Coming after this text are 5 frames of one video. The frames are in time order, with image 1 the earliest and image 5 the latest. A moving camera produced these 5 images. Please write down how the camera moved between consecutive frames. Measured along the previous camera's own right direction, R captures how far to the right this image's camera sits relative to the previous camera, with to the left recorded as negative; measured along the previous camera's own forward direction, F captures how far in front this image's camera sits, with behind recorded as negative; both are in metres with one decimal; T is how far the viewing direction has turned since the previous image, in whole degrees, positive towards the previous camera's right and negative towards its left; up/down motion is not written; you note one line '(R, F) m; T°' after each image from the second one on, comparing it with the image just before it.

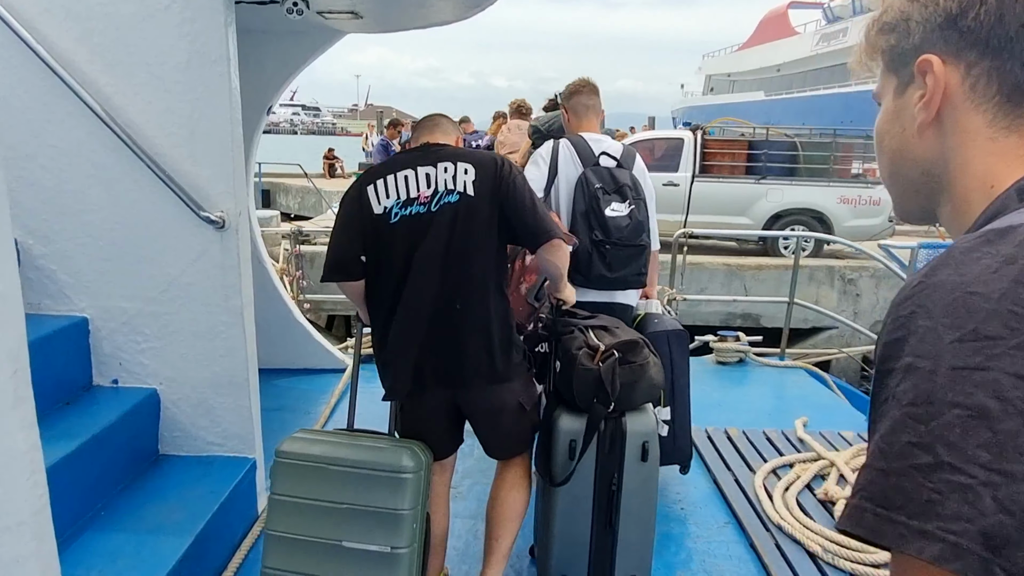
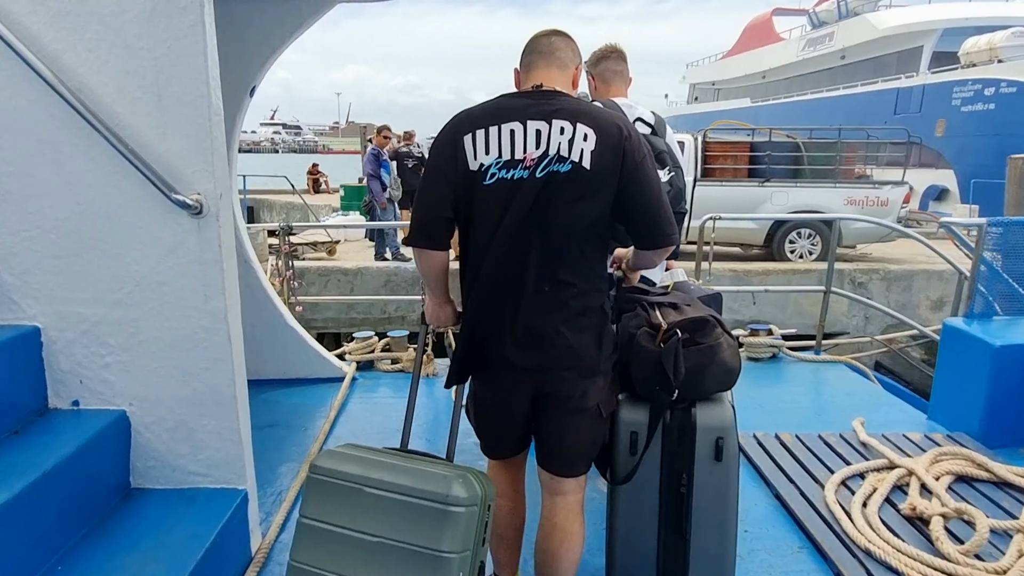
(-0.1, +0.4) m; +1°
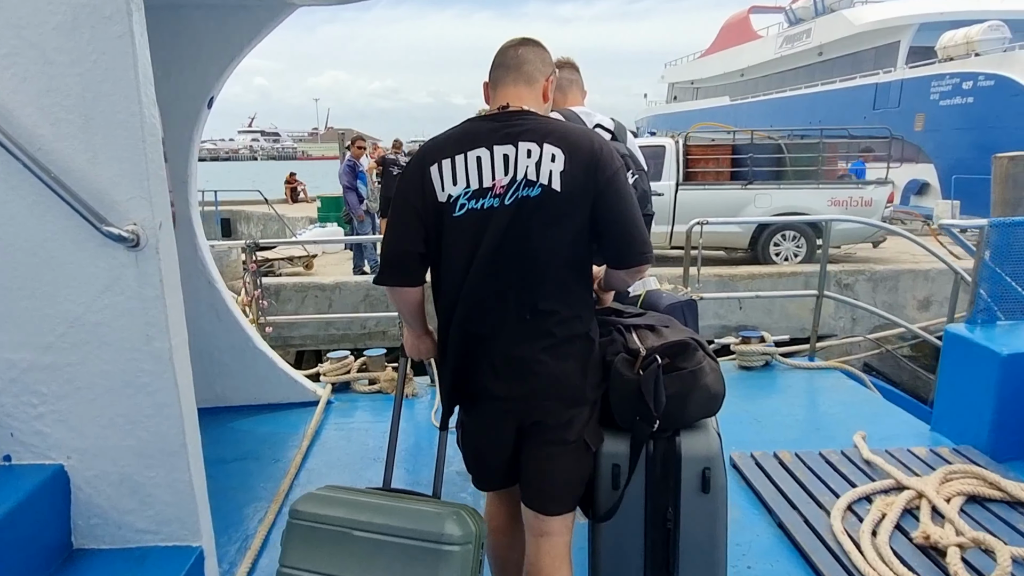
(0.0, +0.2) m; +1°
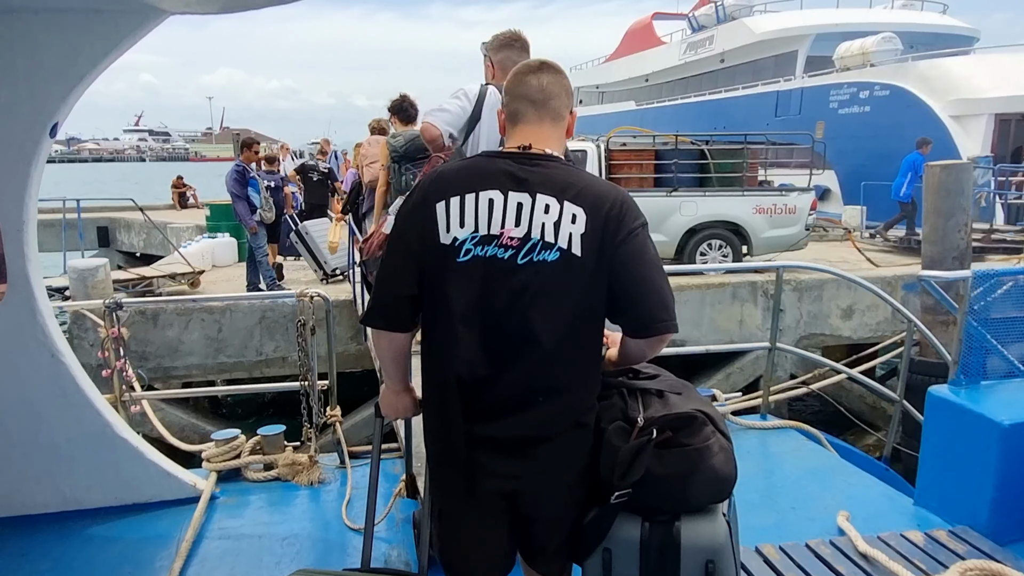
(-0.1, +0.6) m; +7°
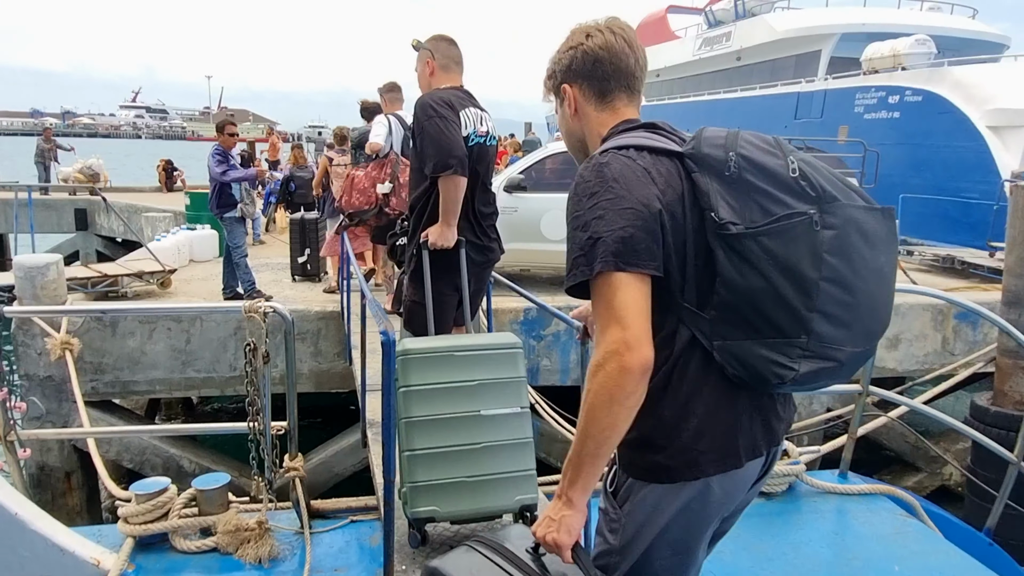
(-0.2, +0.8) m; 0°
